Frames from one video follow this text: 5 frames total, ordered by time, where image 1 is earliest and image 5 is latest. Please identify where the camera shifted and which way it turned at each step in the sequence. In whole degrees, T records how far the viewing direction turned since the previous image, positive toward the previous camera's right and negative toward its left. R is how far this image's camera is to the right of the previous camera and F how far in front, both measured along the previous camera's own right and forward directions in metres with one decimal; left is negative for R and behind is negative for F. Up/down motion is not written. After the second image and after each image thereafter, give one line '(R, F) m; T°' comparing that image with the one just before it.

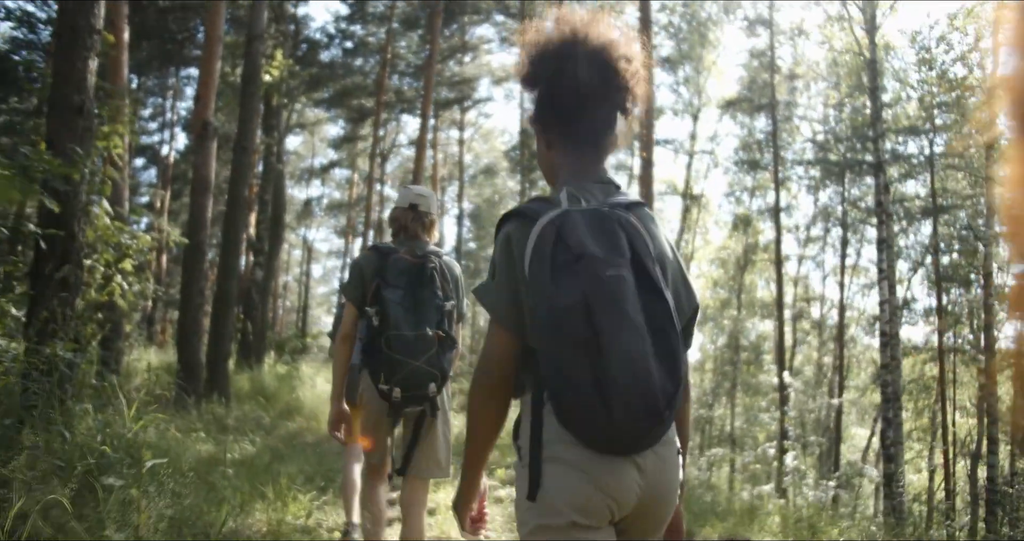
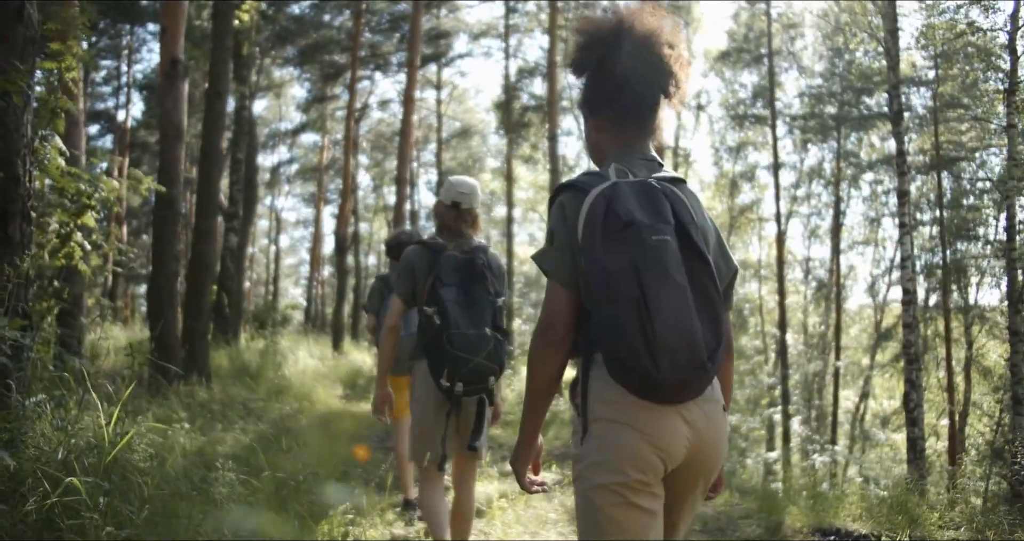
(-0.5, +1.1) m; +2°
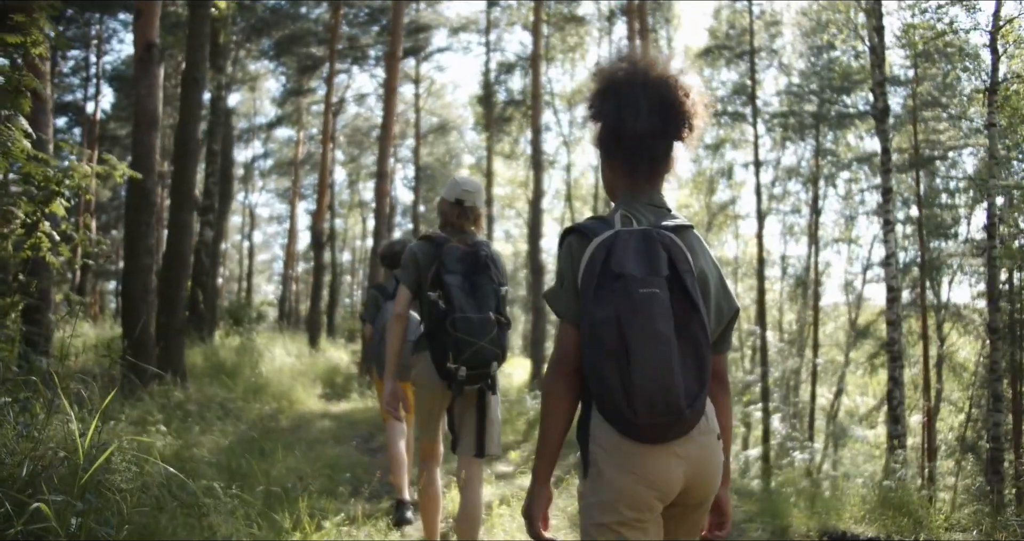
(-0.1, +0.2) m; +2°
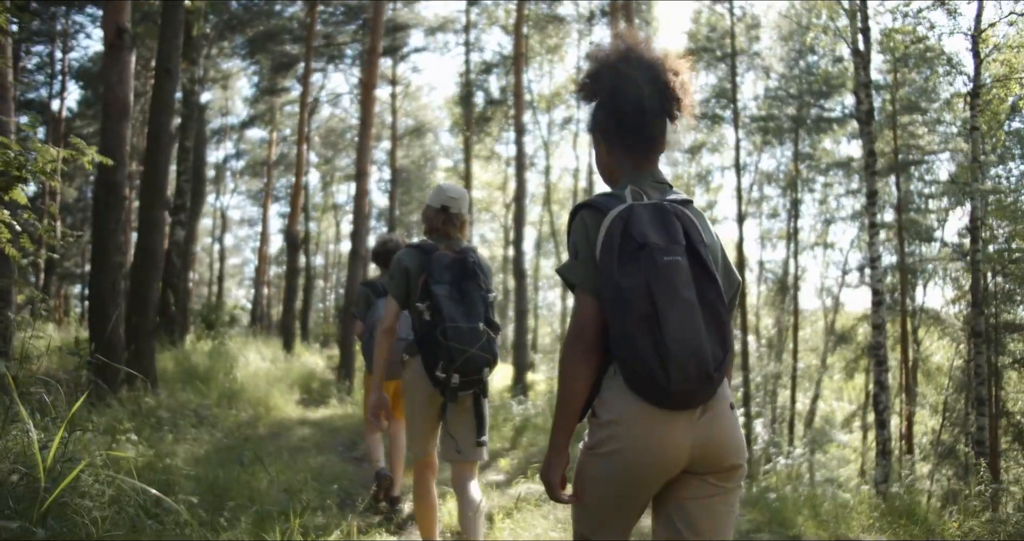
(-0.1, +0.3) m; +2°
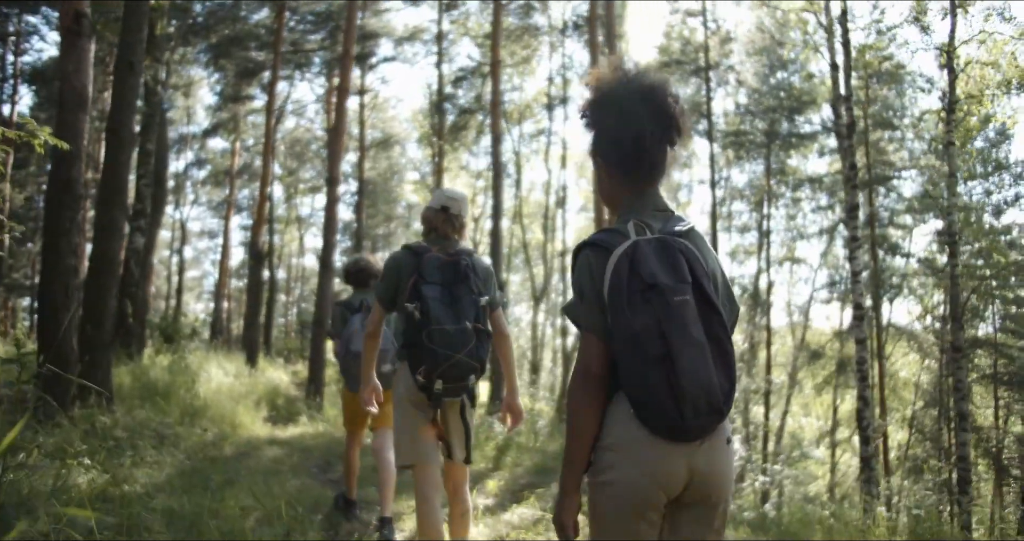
(-0.2, +0.5) m; +2°
